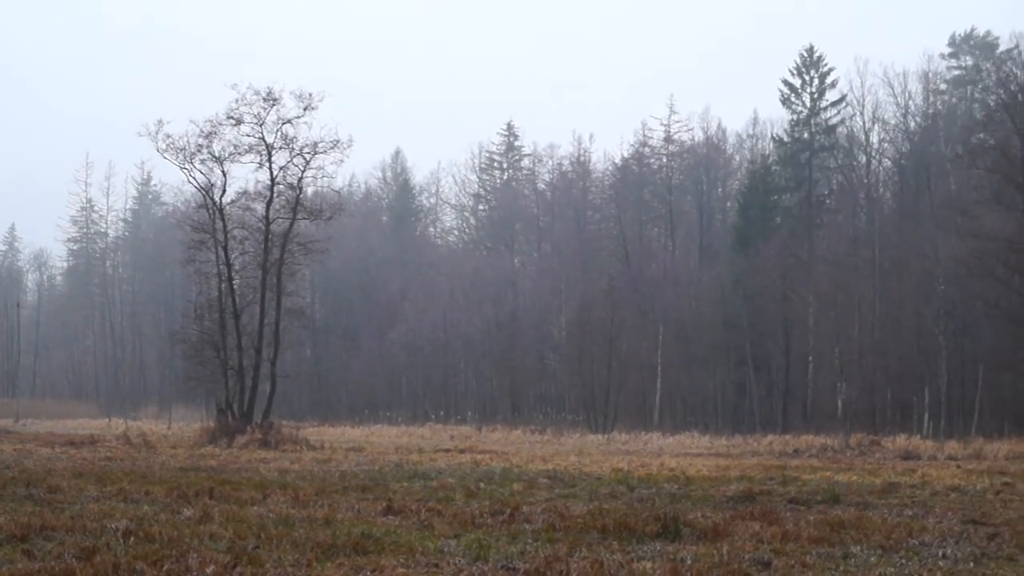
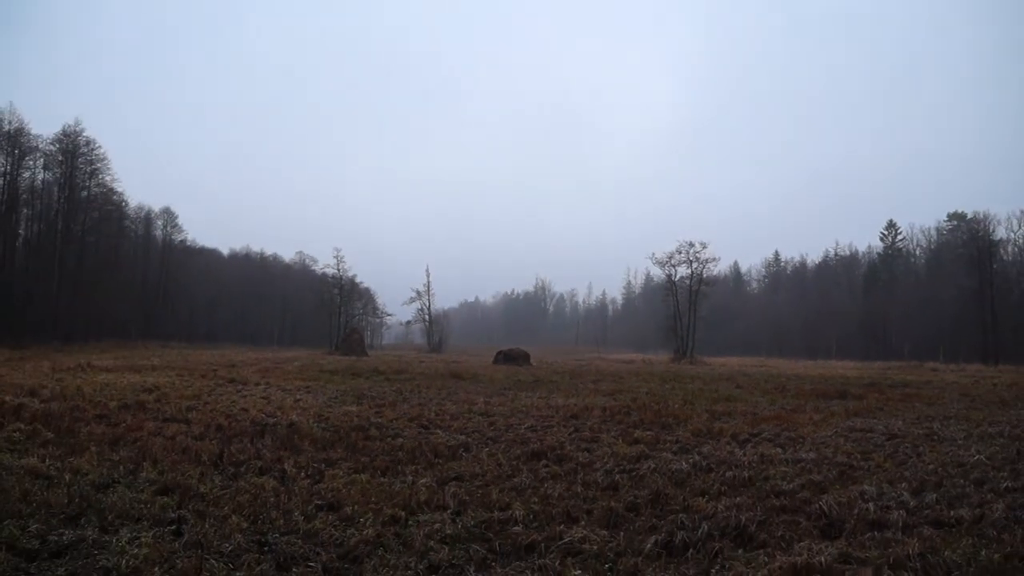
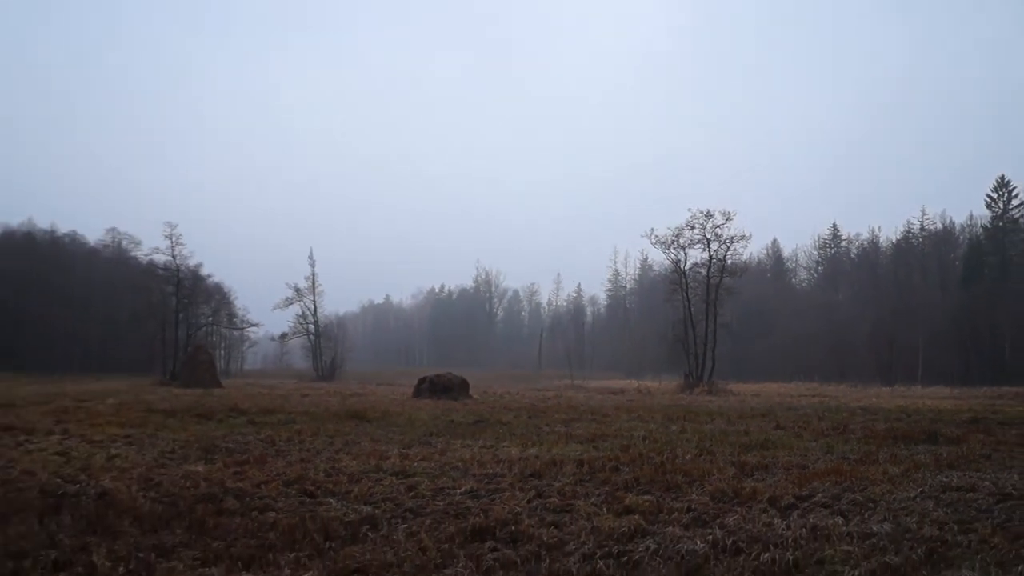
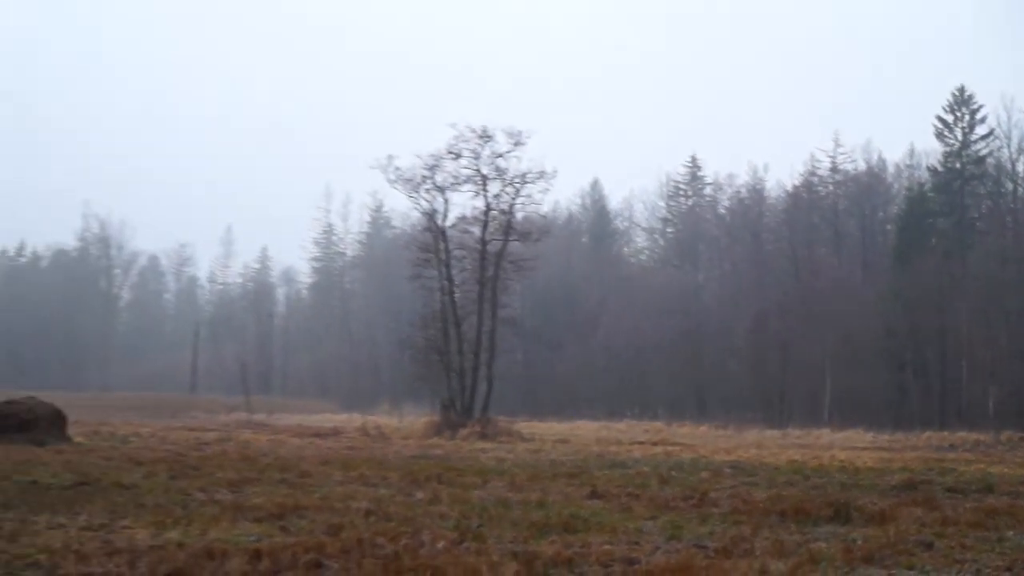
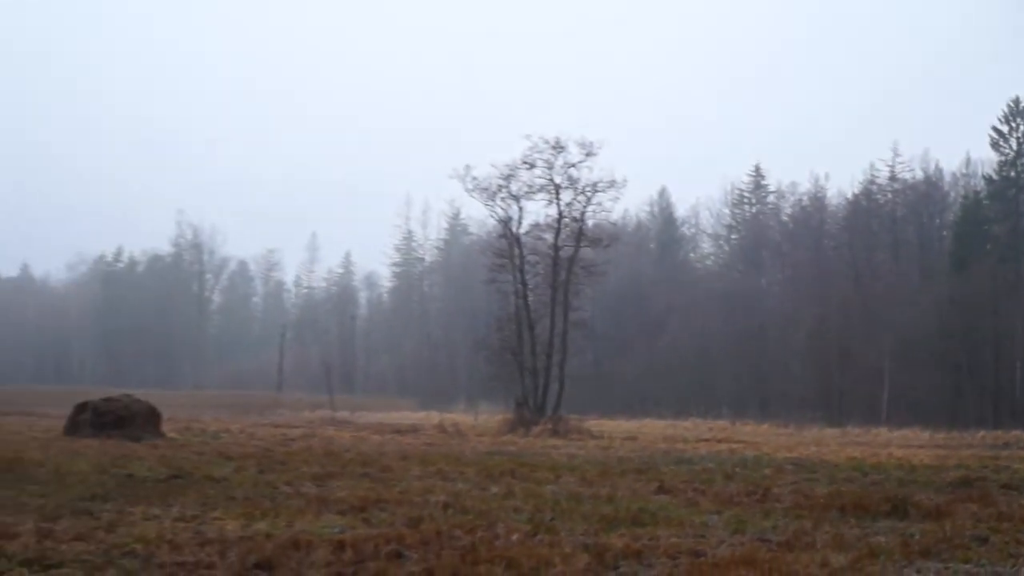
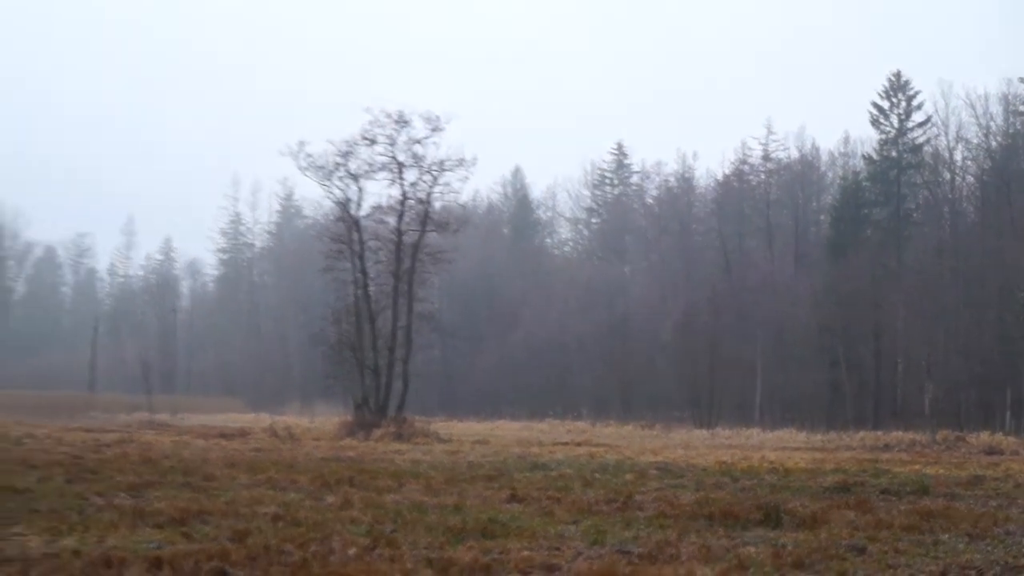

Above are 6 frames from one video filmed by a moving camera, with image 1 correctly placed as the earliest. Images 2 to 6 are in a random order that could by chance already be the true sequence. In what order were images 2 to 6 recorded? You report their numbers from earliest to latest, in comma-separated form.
6, 4, 5, 3, 2
